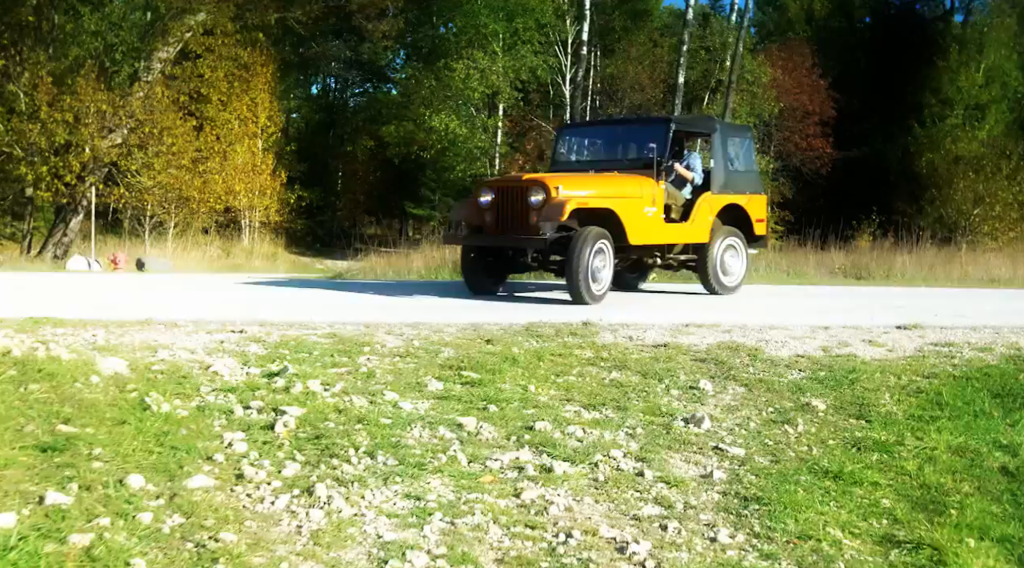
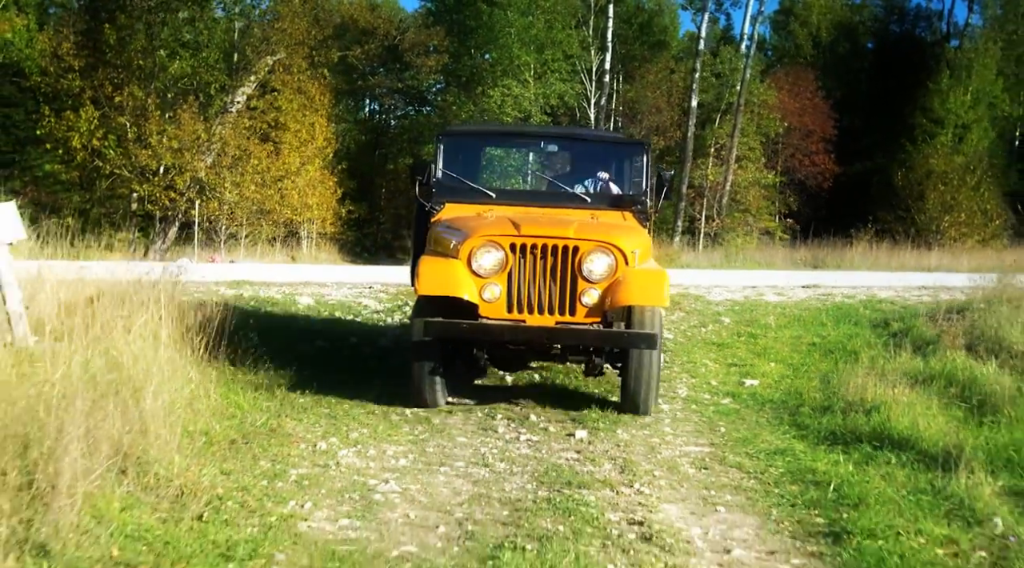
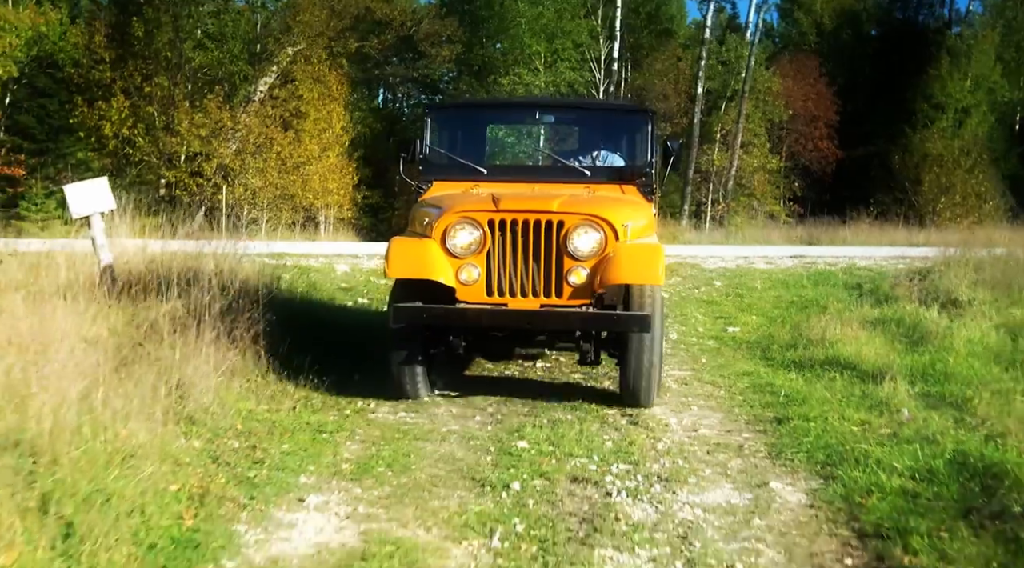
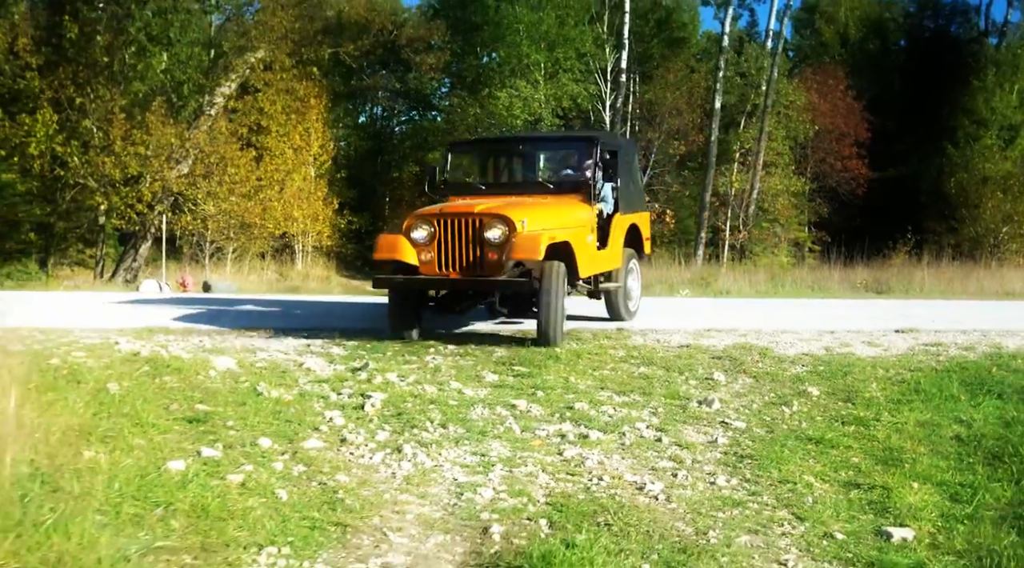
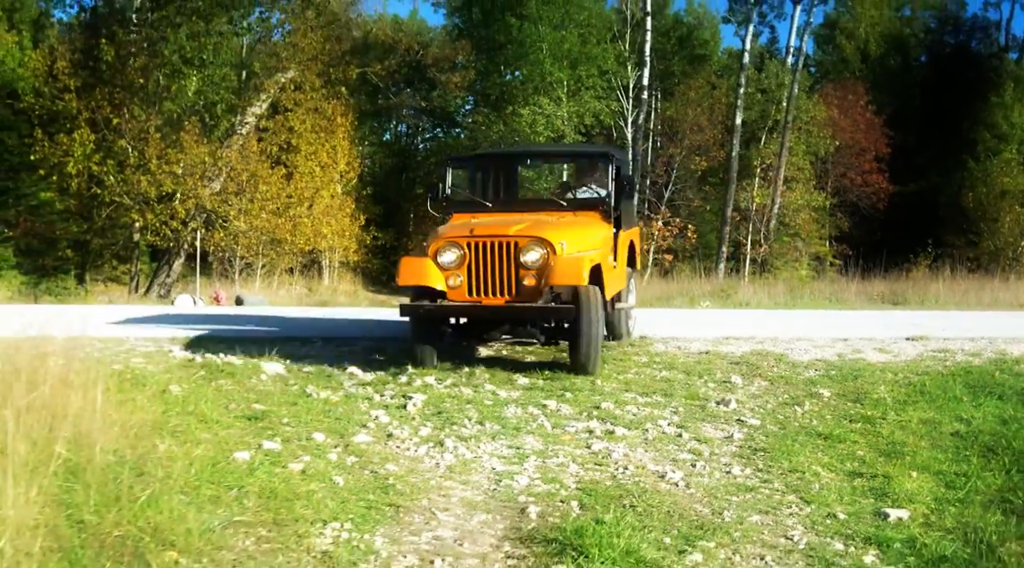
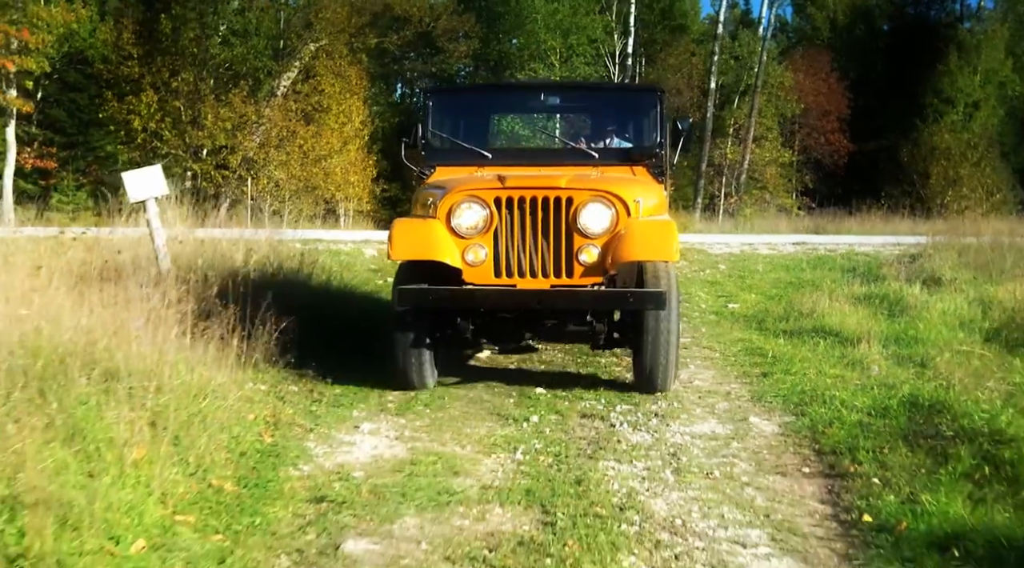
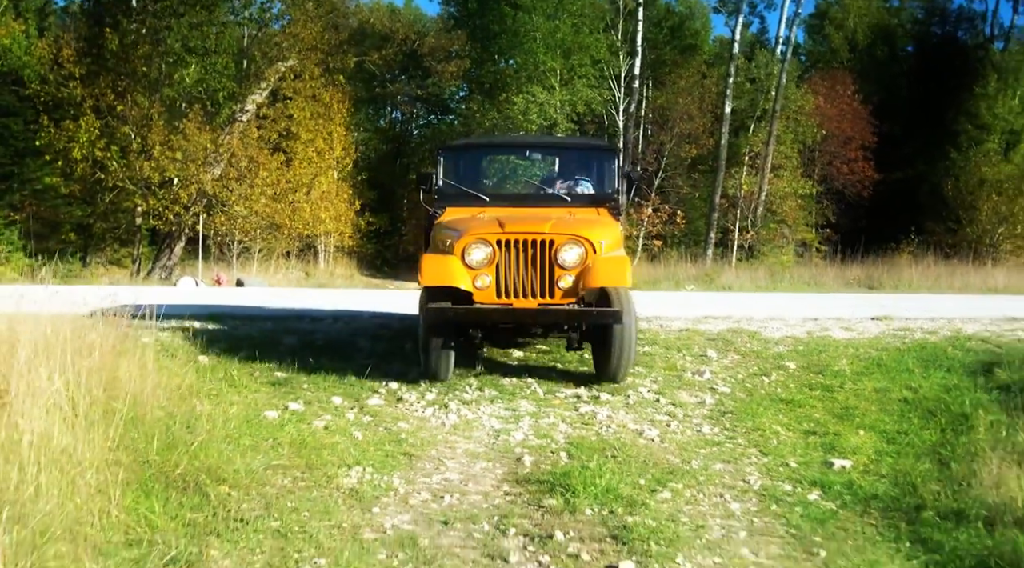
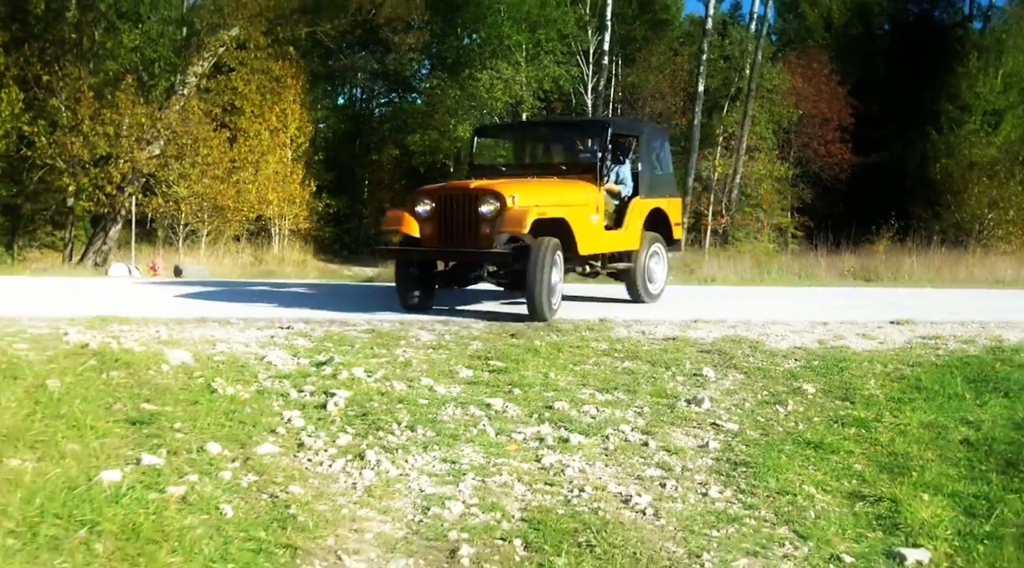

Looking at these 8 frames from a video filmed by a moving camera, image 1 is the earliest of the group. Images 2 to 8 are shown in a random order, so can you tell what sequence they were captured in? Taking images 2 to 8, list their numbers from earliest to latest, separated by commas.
8, 4, 5, 7, 2, 3, 6
